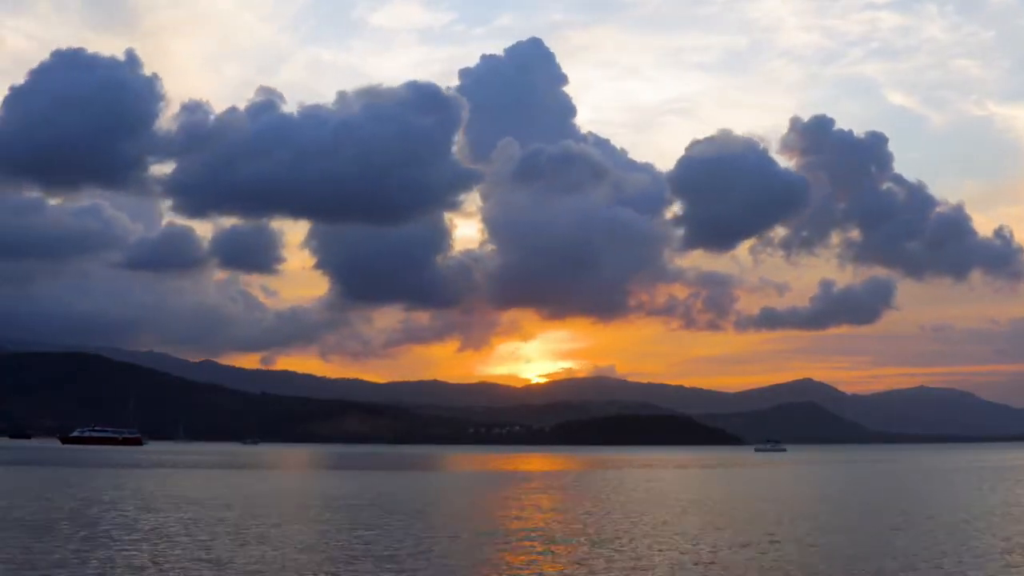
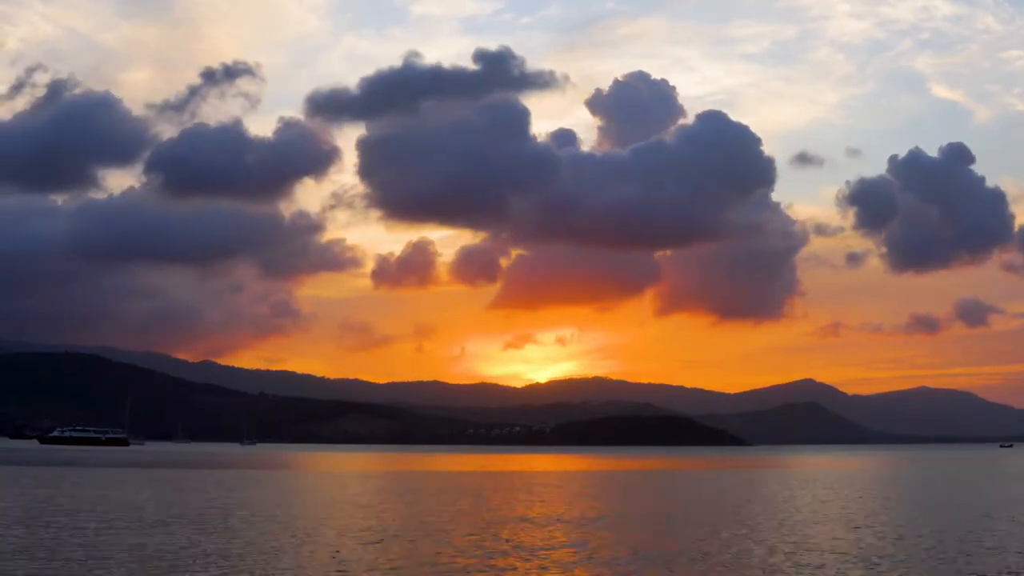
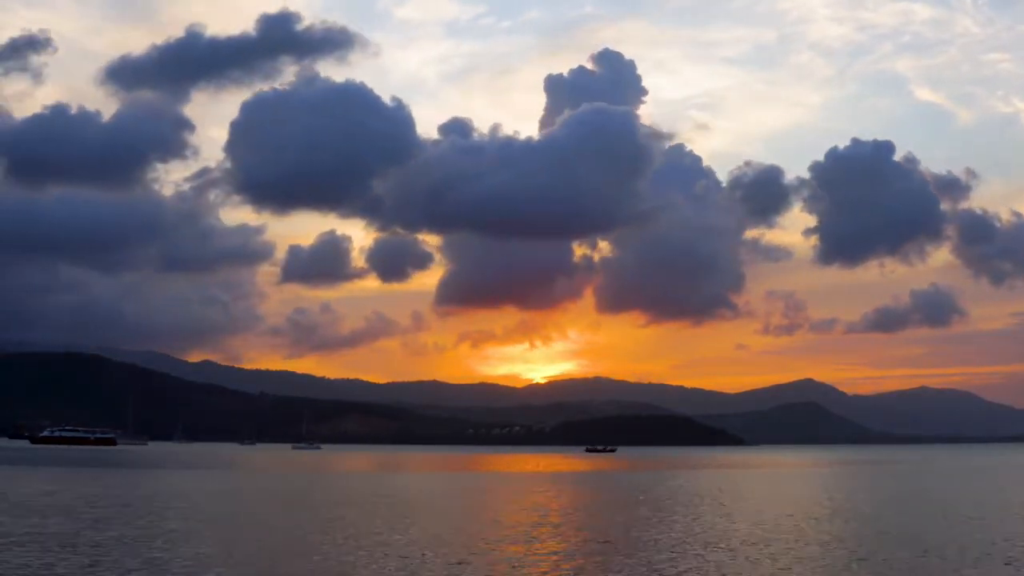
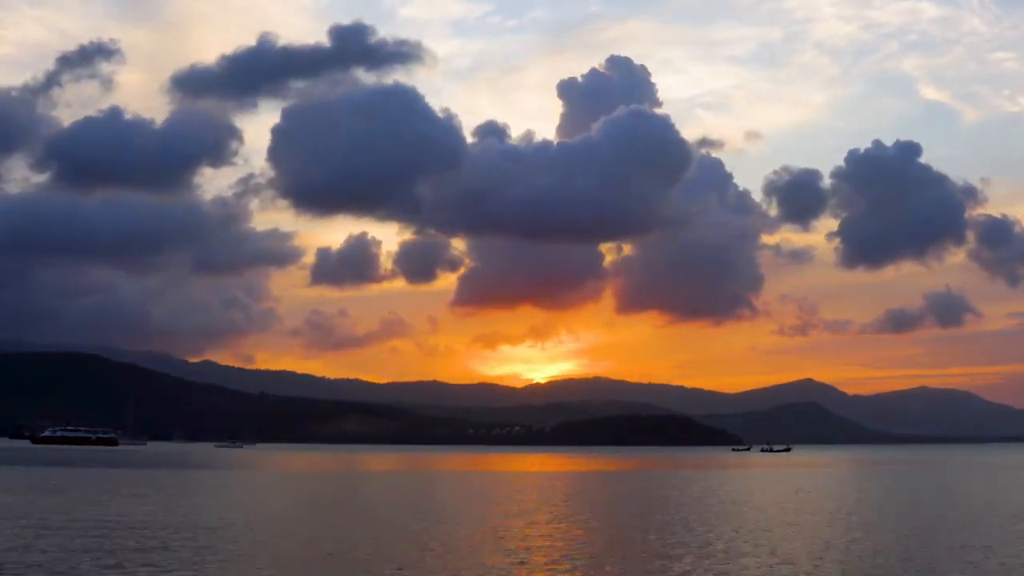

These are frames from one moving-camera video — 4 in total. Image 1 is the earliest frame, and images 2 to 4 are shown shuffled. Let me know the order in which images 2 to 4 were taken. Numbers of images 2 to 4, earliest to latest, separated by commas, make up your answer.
3, 4, 2
